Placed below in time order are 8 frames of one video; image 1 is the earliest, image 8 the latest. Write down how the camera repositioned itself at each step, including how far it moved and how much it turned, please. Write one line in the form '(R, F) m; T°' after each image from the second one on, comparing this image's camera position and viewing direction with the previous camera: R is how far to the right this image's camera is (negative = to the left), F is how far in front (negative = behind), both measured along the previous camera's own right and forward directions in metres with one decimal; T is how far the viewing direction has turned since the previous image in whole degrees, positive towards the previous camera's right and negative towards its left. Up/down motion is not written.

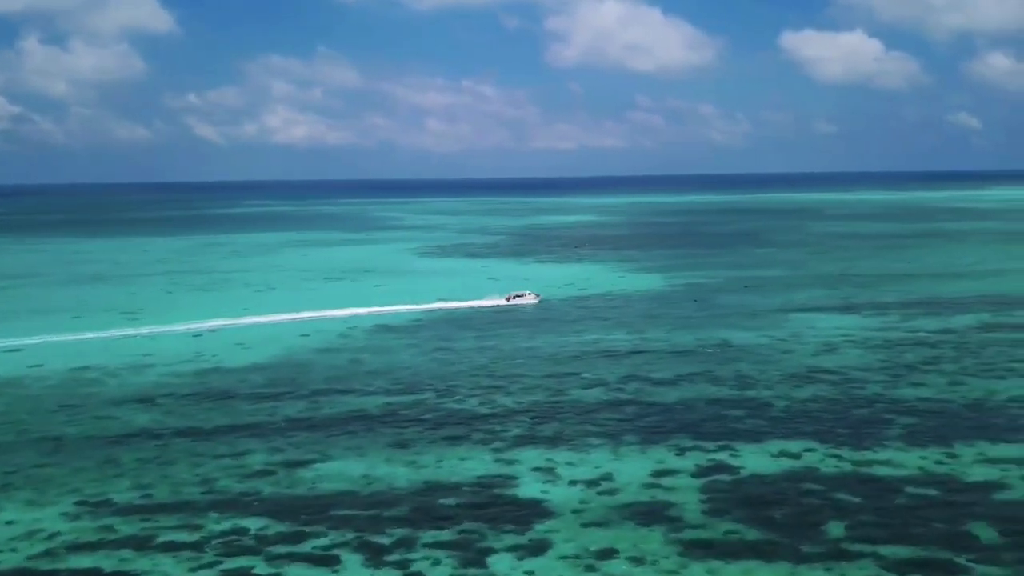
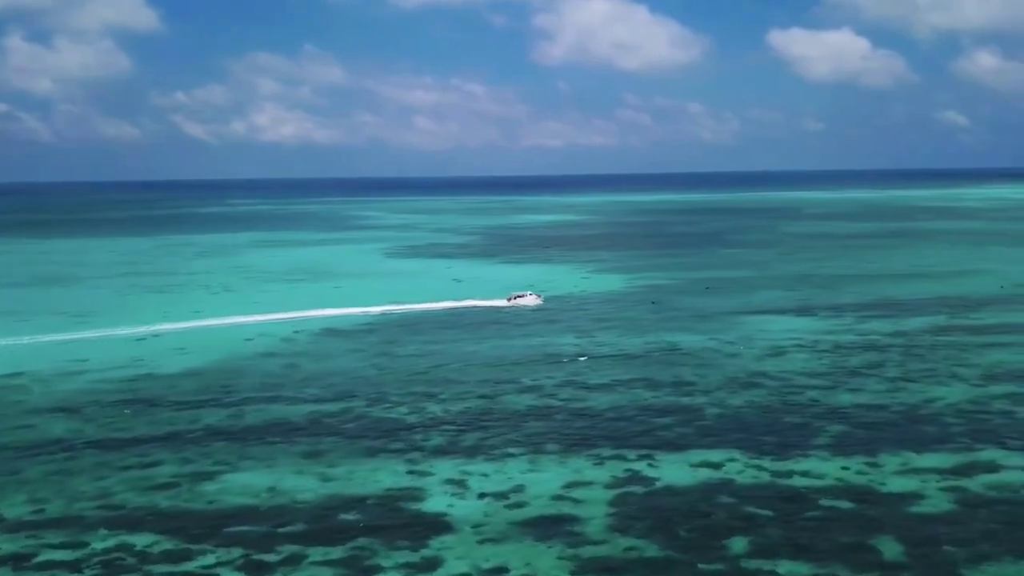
(+1.6, +0.5) m; 0°
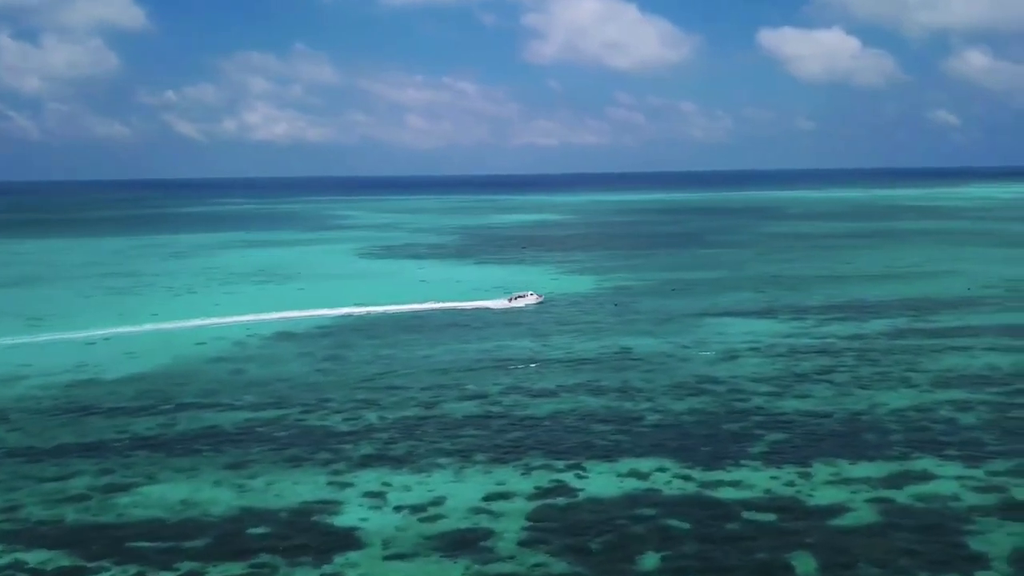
(+1.4, +0.4) m; 0°
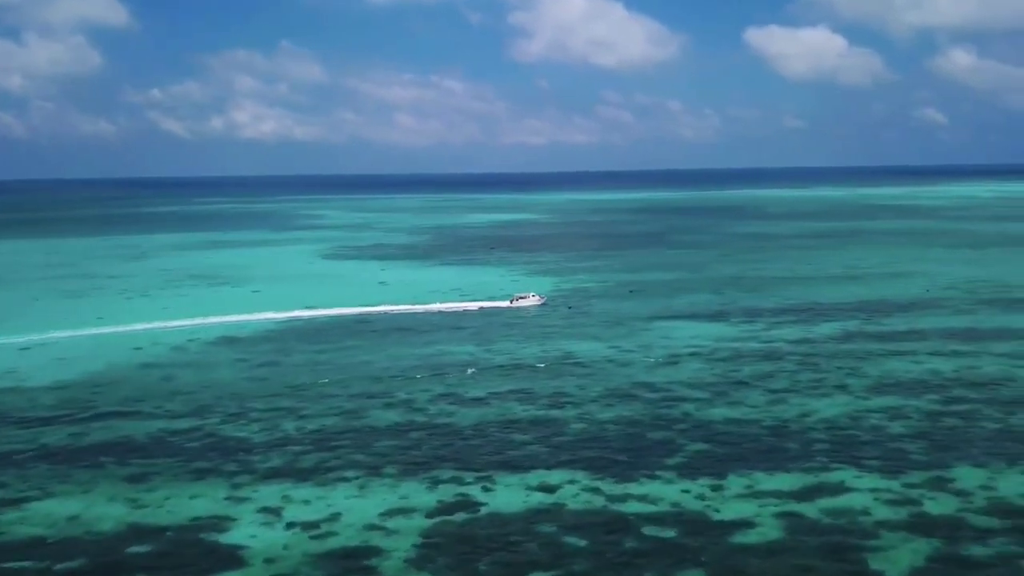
(+1.7, +0.5) m; +1°
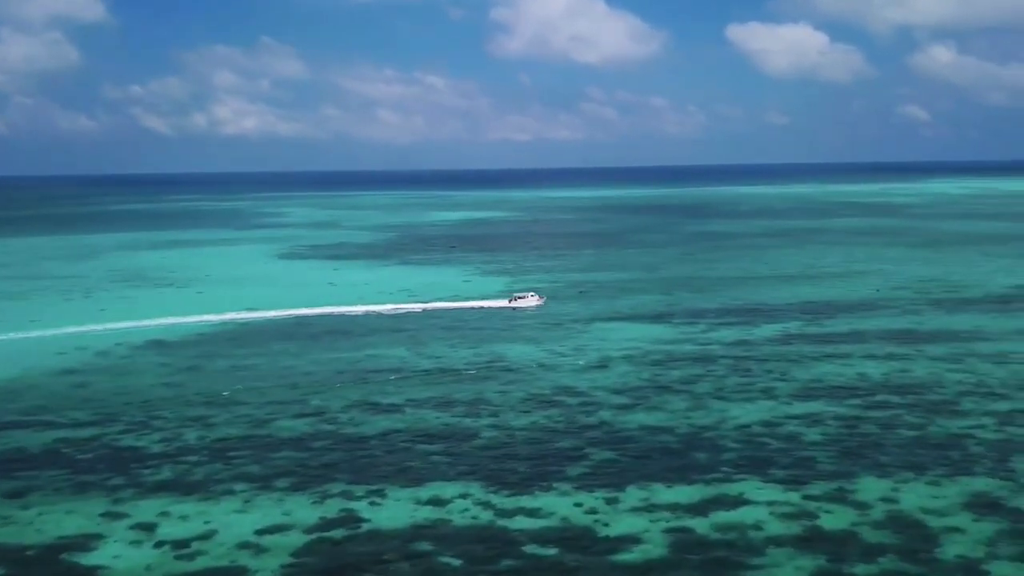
(+1.8, +0.6) m; +1°
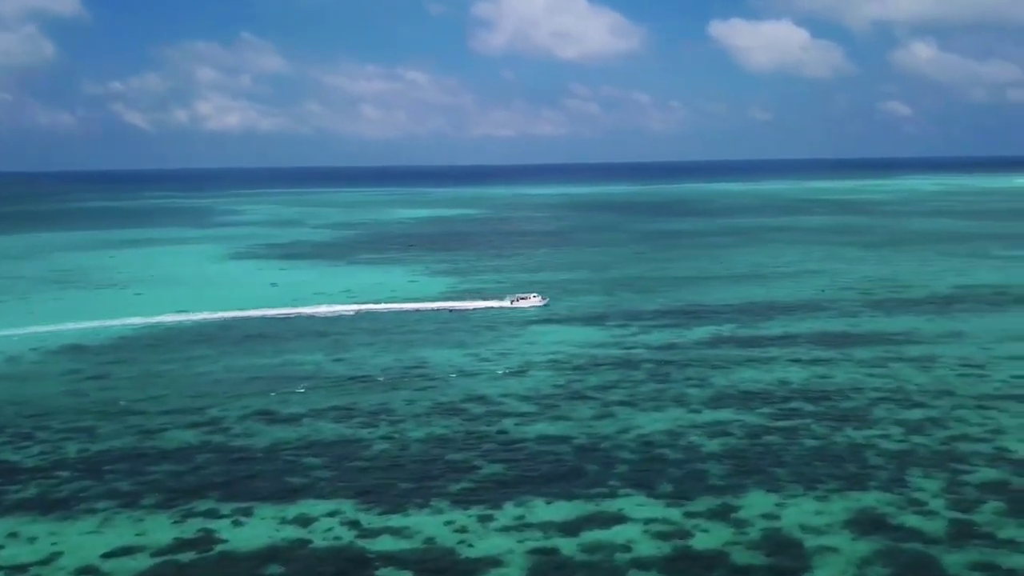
(+2.1, +0.7) m; +1°
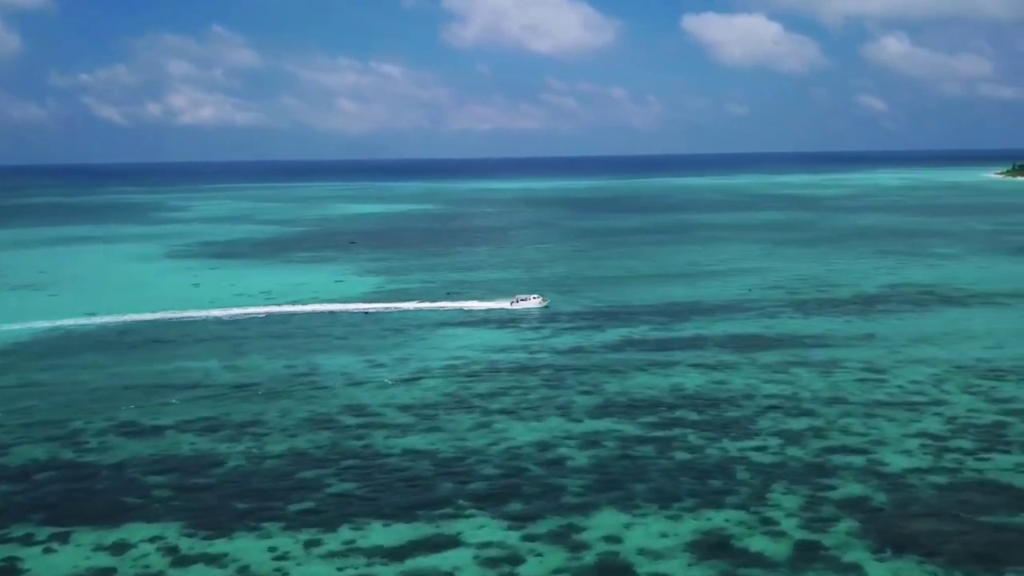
(+2.5, +0.8) m; +1°
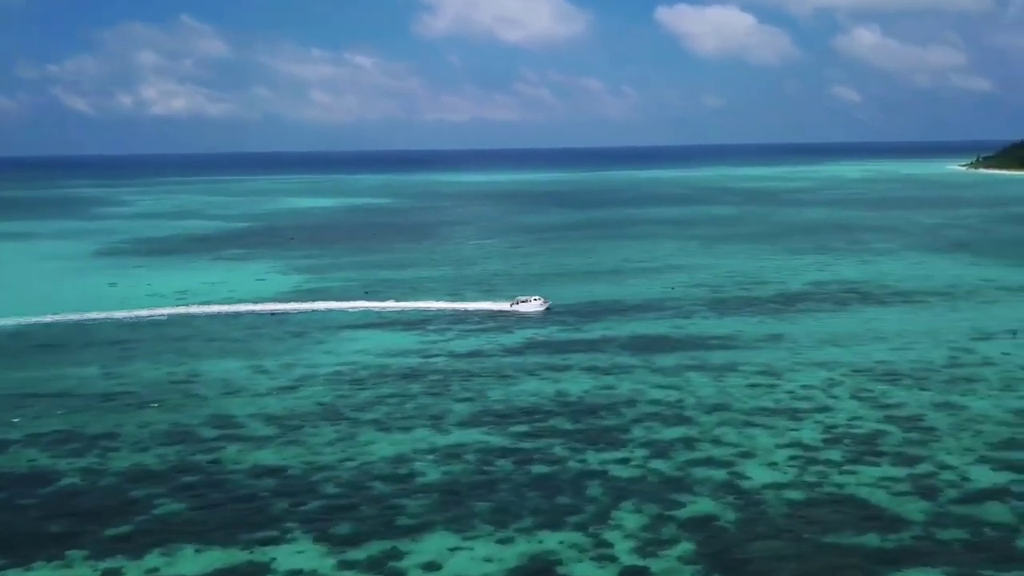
(+2.6, +0.8) m; +1°
